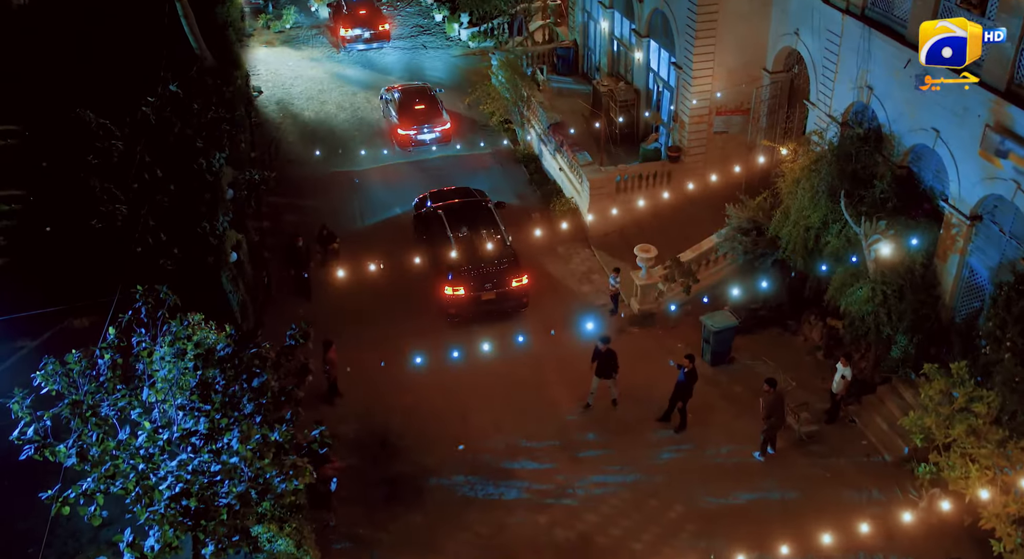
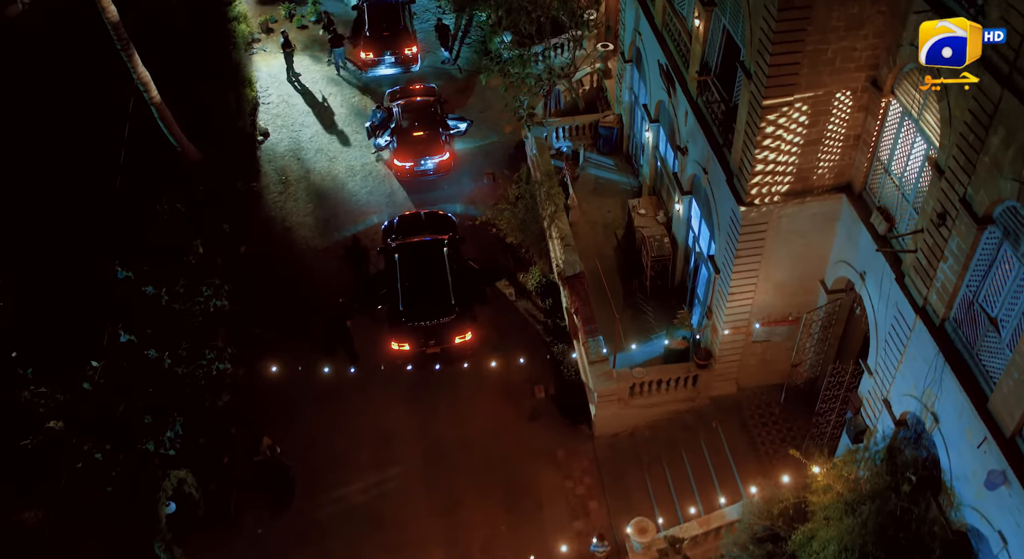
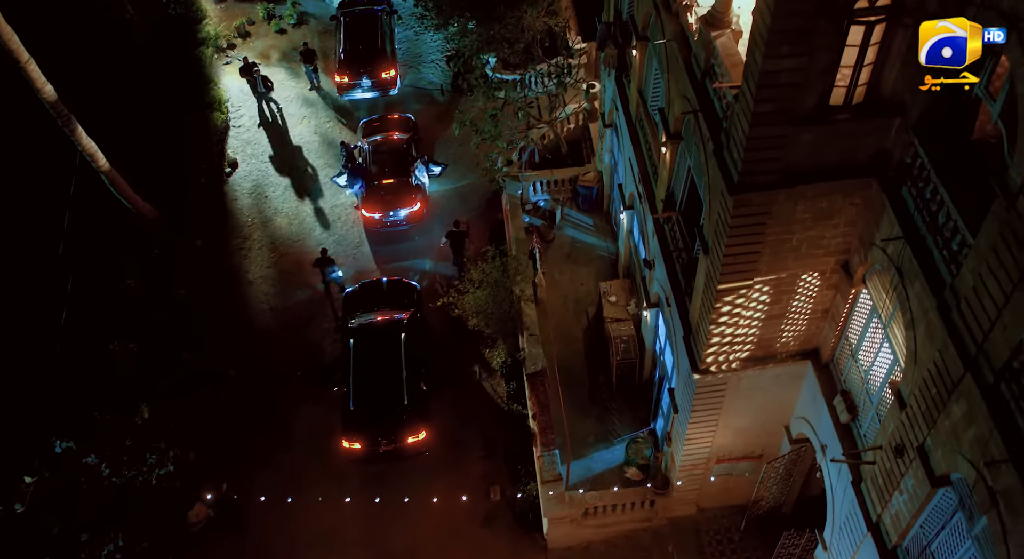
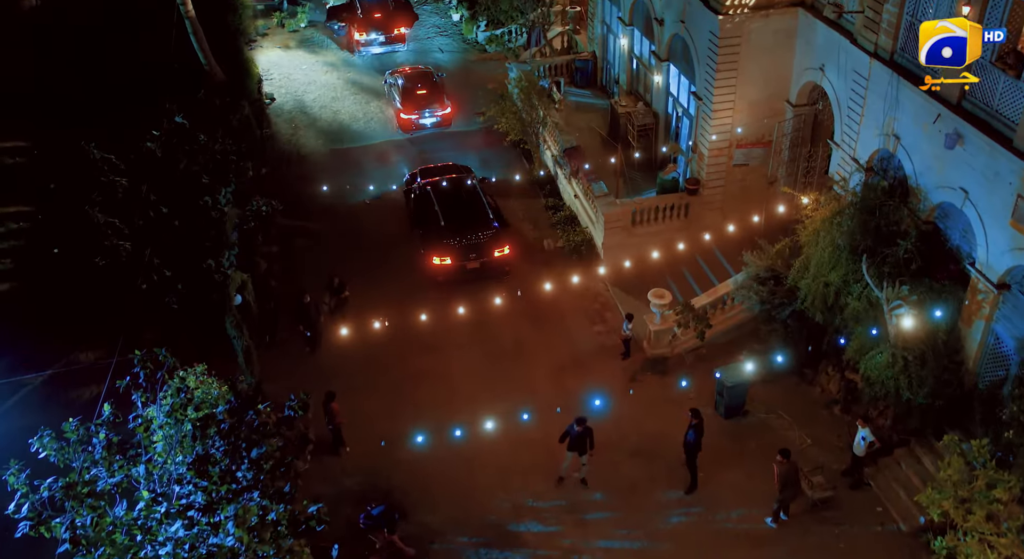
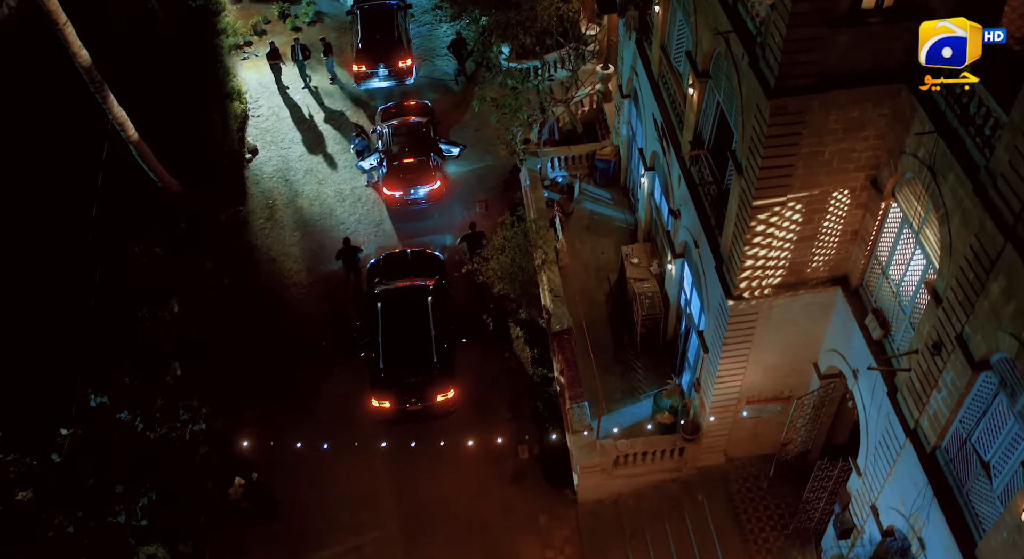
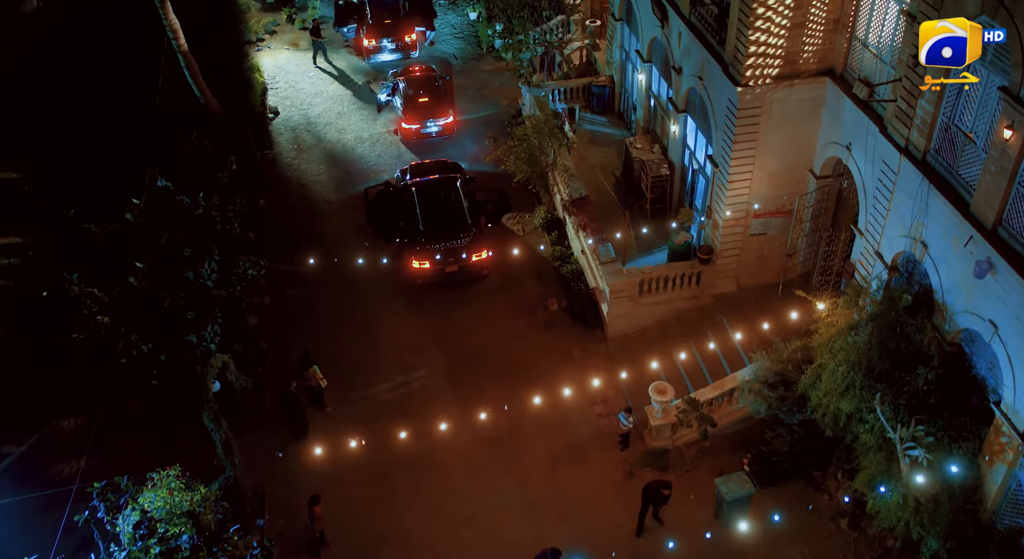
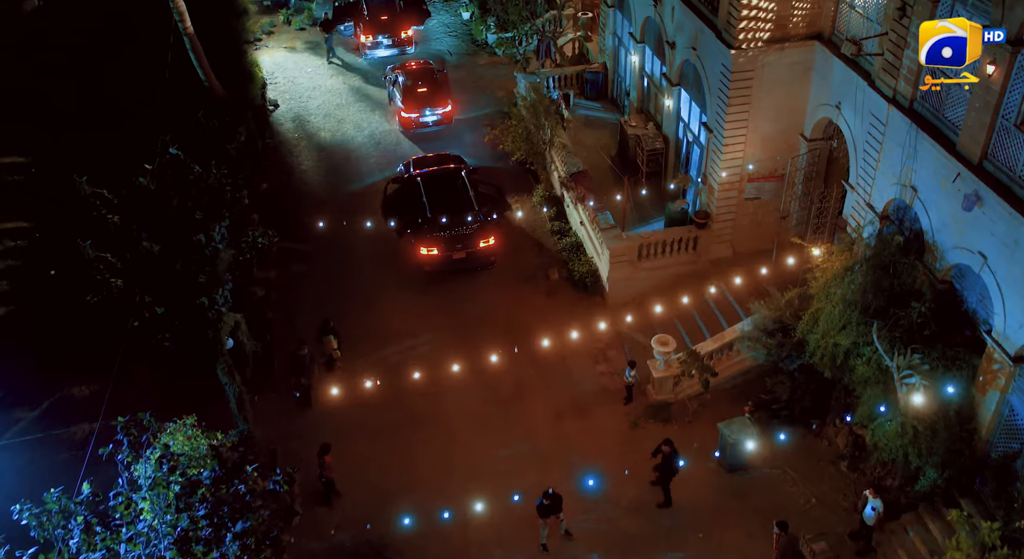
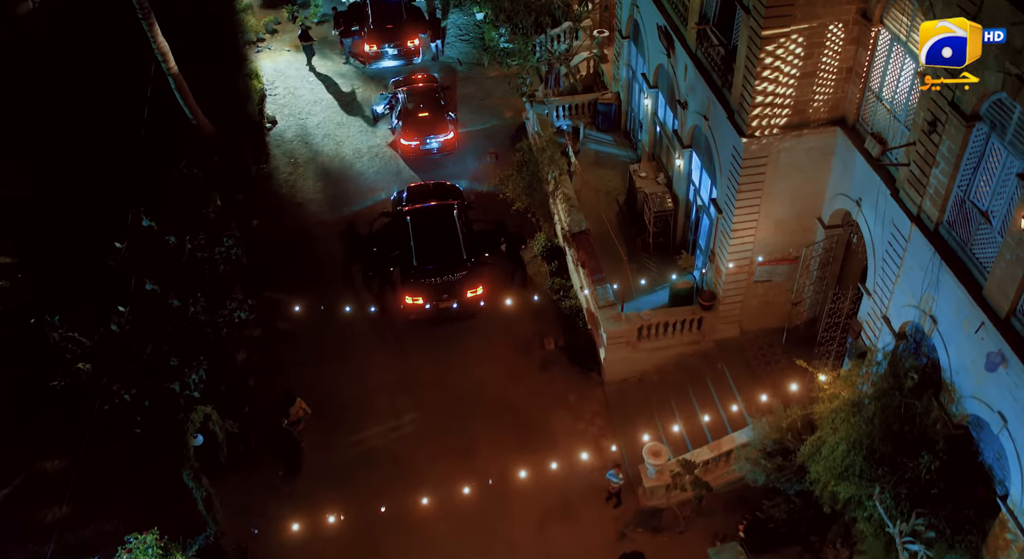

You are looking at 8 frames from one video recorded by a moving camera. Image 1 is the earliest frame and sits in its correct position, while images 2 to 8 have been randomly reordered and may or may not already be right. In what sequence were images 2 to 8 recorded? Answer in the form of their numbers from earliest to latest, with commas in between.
4, 7, 6, 8, 2, 5, 3
